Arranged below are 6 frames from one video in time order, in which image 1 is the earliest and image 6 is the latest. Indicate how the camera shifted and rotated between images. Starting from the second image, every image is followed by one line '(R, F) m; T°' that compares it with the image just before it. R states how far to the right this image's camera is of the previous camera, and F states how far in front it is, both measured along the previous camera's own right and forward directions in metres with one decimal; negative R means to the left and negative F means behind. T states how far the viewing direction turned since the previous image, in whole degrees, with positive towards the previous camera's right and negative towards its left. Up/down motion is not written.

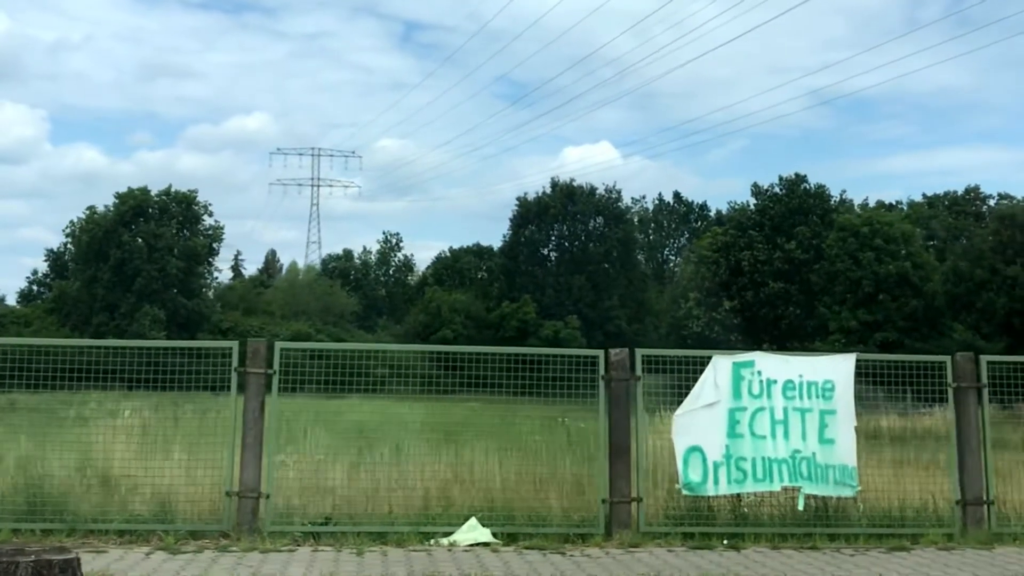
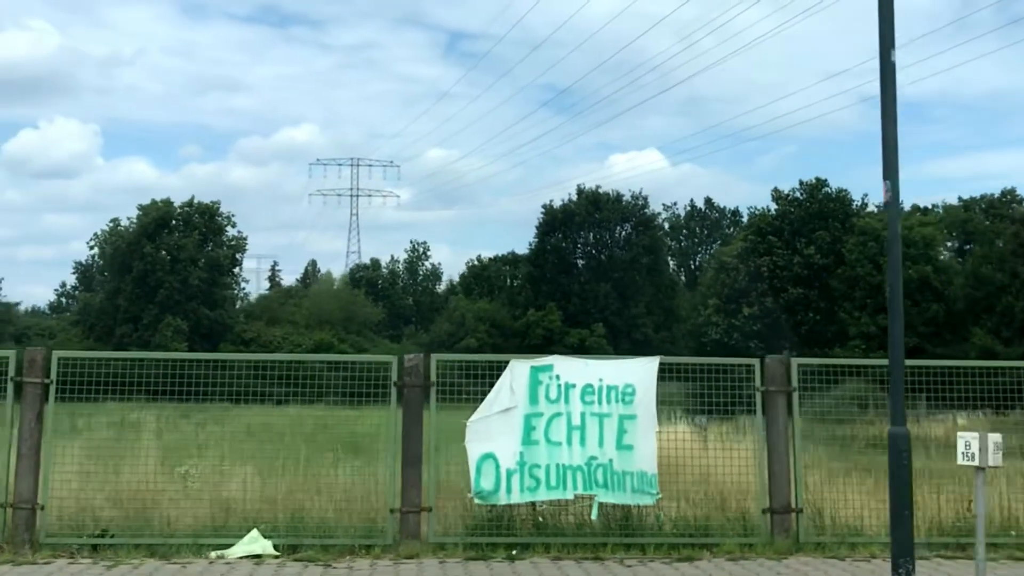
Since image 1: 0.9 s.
(+0.8, +0.1) m; -3°
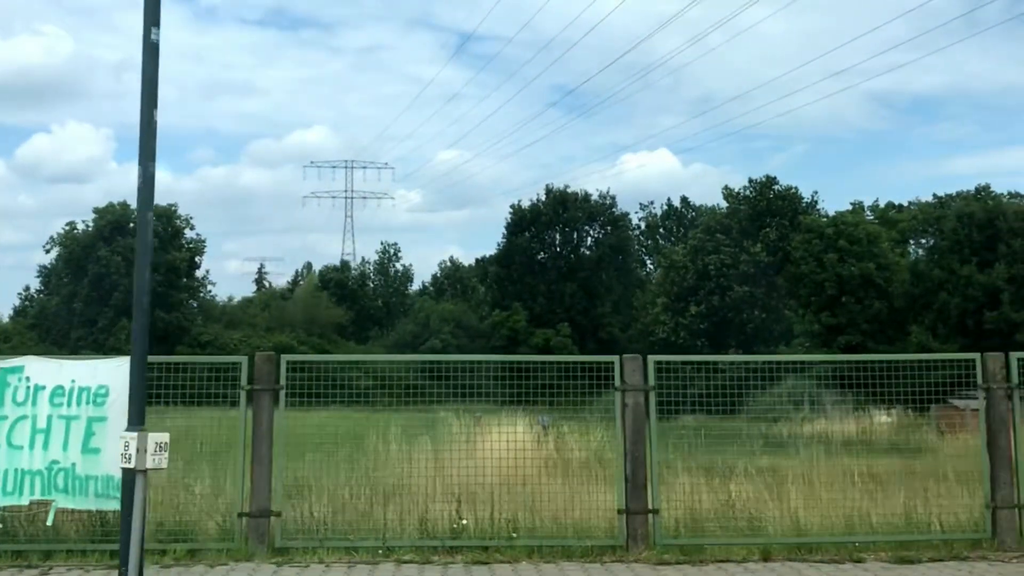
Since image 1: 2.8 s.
(+0.4, +0.4) m; +1°
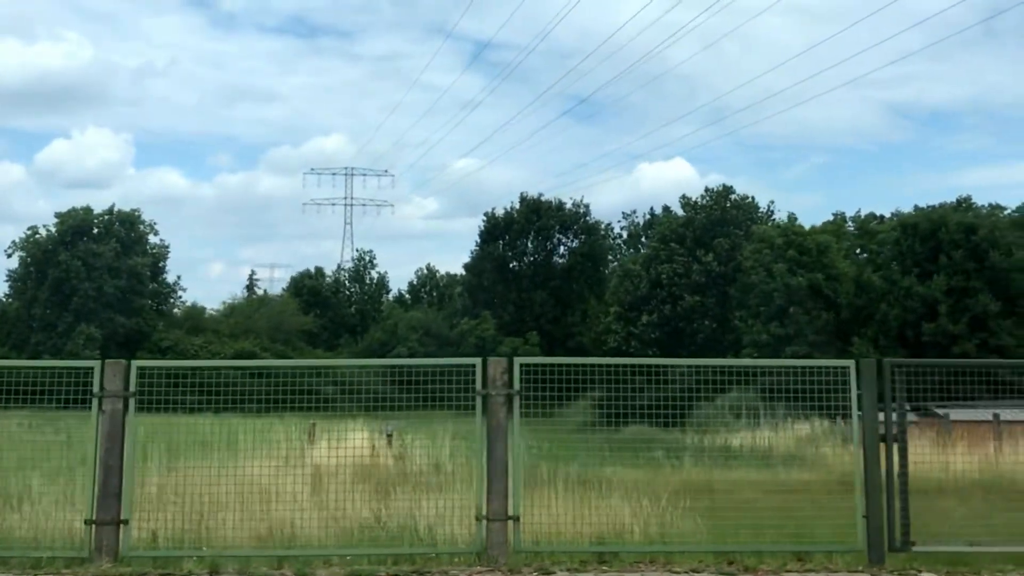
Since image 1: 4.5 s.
(-0.3, +0.3) m; +2°
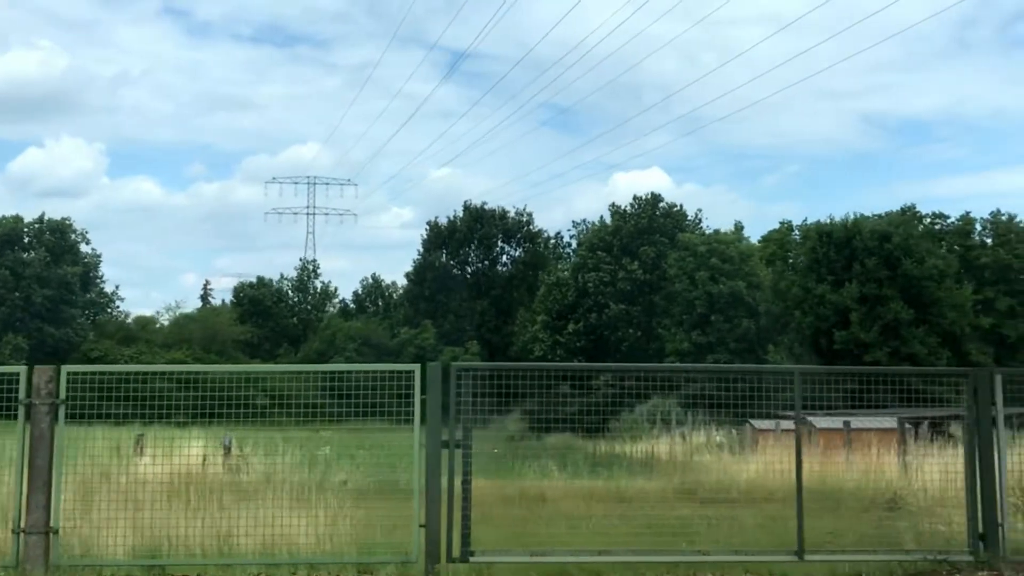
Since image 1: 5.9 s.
(+1.1, +0.1) m; +1°
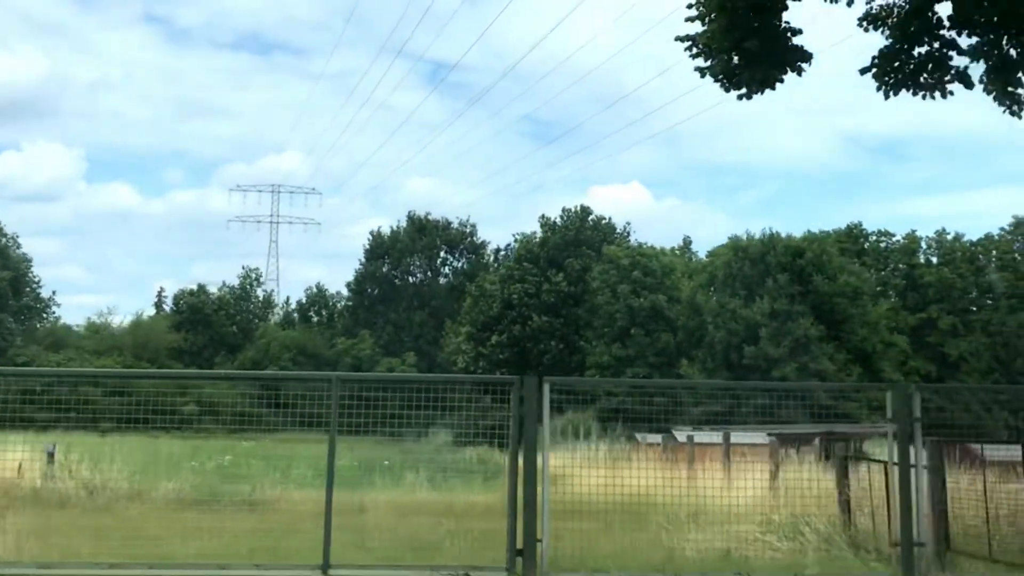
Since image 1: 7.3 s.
(+1.1, +0.1) m; +1°
